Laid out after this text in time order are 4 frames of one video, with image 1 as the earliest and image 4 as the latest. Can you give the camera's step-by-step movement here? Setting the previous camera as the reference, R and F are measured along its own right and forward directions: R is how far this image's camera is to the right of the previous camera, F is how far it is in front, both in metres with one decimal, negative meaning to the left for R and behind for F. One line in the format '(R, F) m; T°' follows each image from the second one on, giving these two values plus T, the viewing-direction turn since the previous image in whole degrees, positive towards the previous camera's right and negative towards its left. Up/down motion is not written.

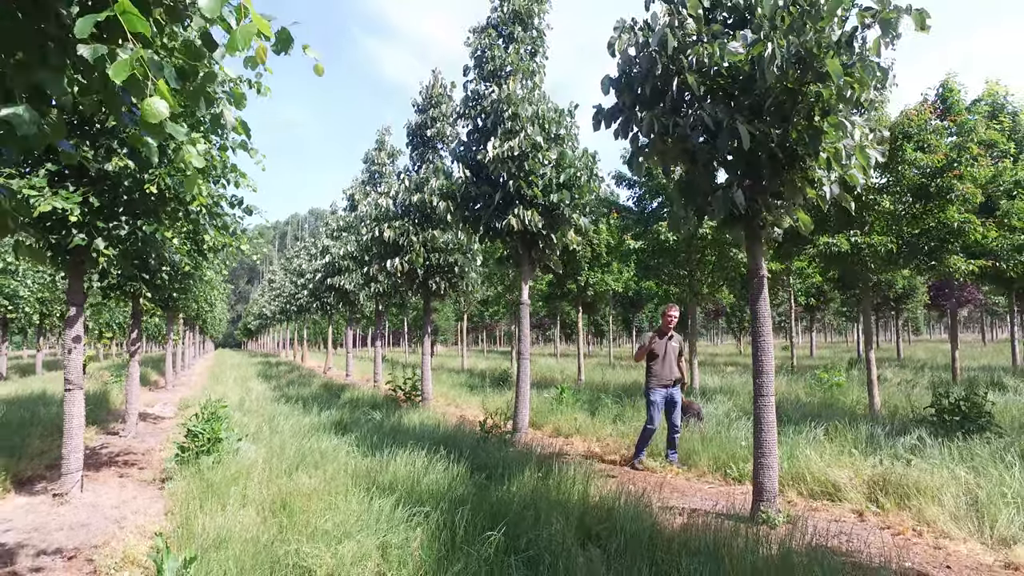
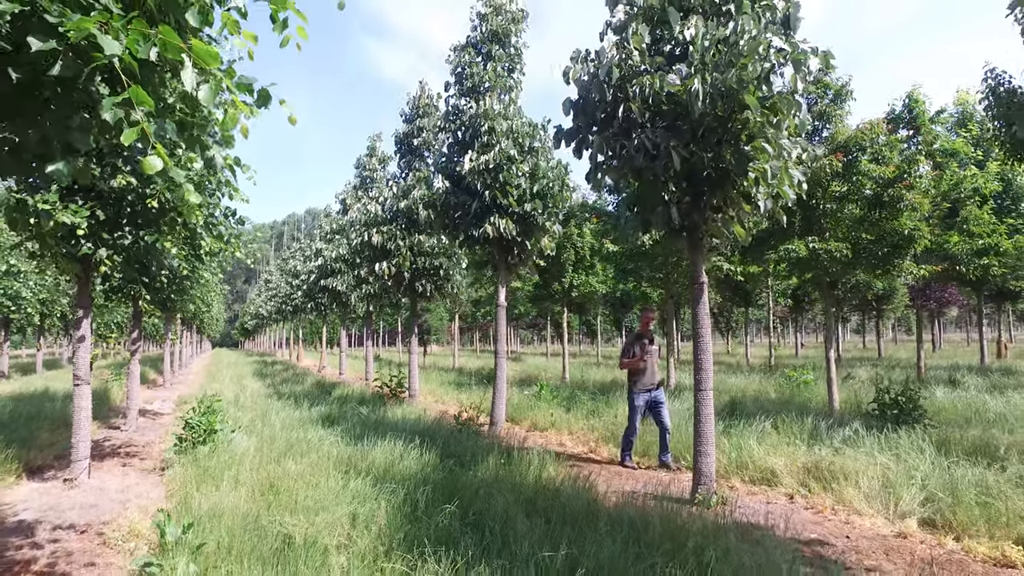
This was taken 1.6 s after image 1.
(+0.3, -0.6) m; 0°
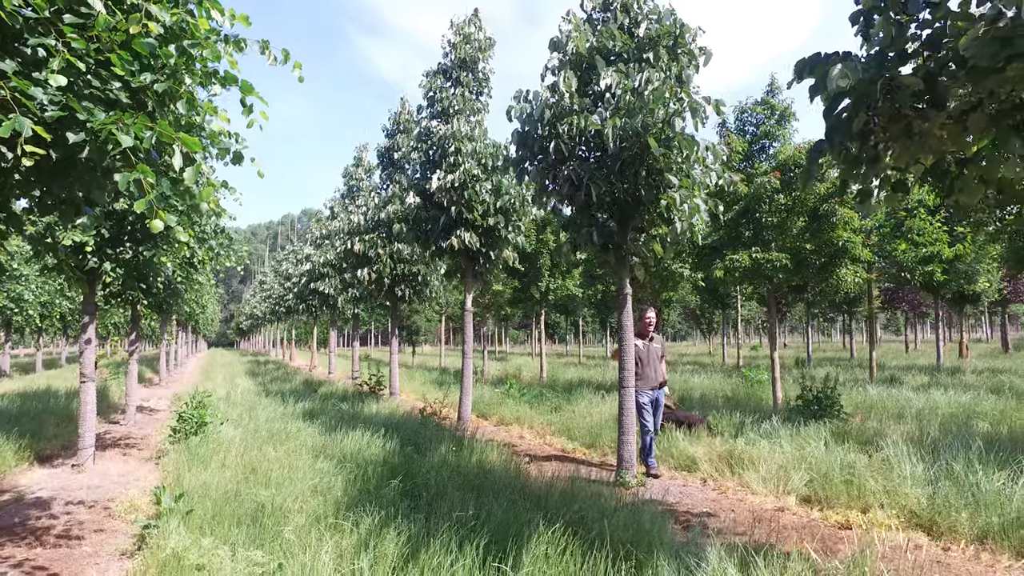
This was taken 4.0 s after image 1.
(+0.5, -0.9) m; 0°
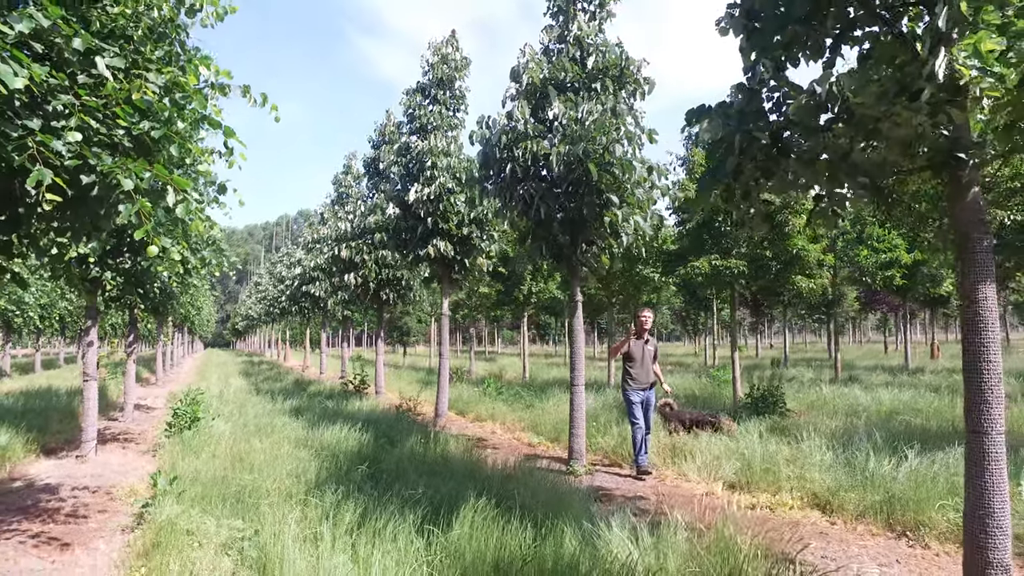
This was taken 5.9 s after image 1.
(+0.4, -0.7) m; 0°
